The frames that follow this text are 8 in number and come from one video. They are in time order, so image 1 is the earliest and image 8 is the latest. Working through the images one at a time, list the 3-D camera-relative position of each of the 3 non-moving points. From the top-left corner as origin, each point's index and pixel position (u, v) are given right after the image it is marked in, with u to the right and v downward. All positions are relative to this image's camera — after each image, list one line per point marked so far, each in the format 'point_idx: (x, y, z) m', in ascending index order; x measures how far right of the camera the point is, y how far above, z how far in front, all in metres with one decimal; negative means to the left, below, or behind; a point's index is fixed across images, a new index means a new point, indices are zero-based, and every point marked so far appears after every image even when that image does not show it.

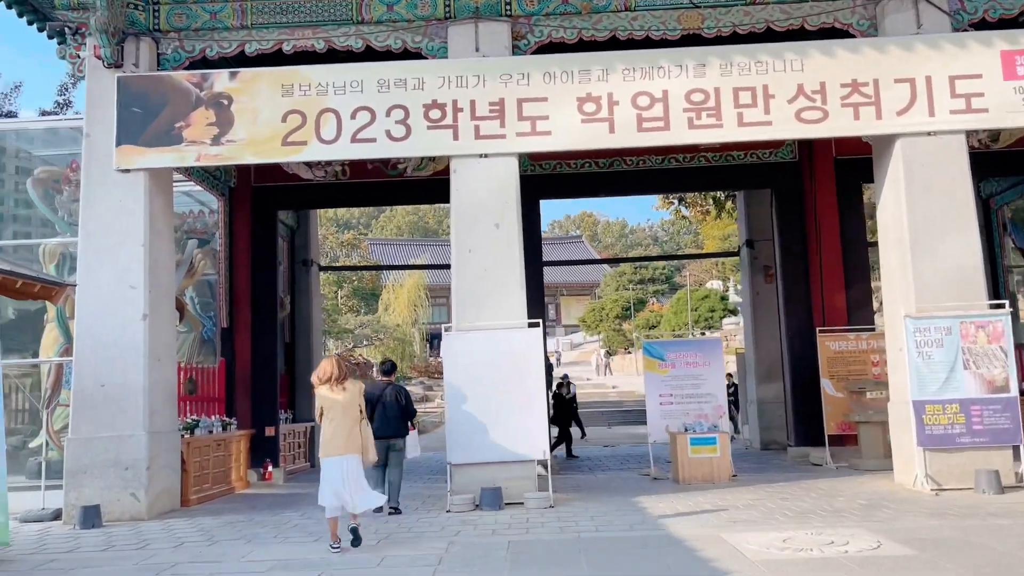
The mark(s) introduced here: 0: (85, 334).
0: (-4.1, -0.4, +8.1) m
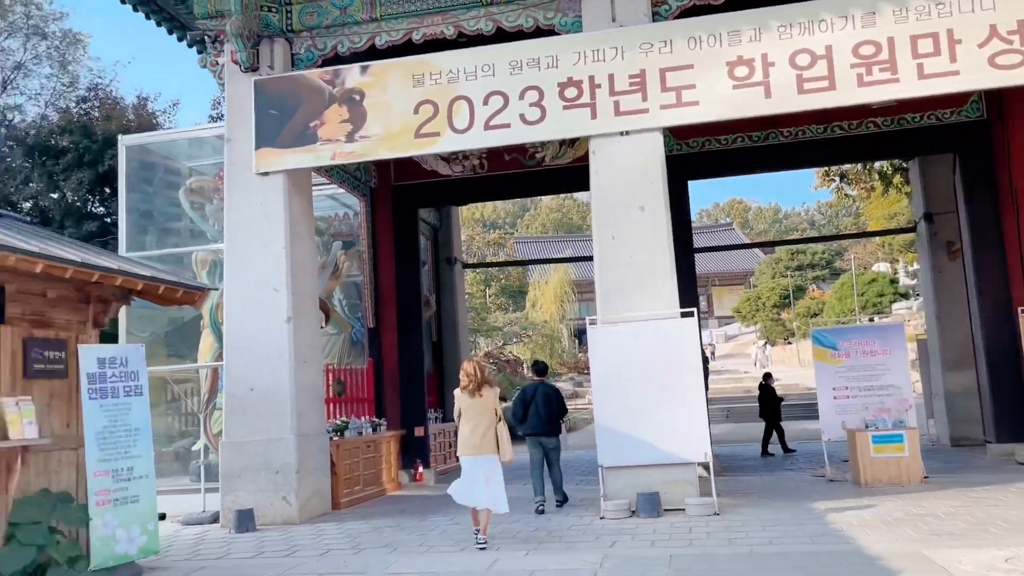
0: (-2.7, -0.5, +8.1) m
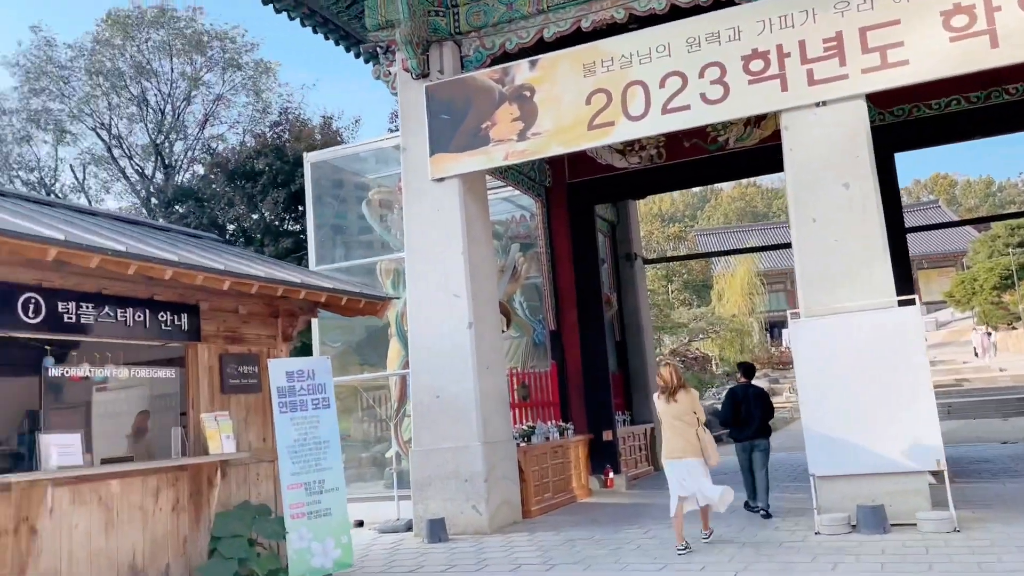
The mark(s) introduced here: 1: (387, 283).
0: (-0.9, -0.5, +8.1) m
1: (-1.4, +0.1, +9.7) m
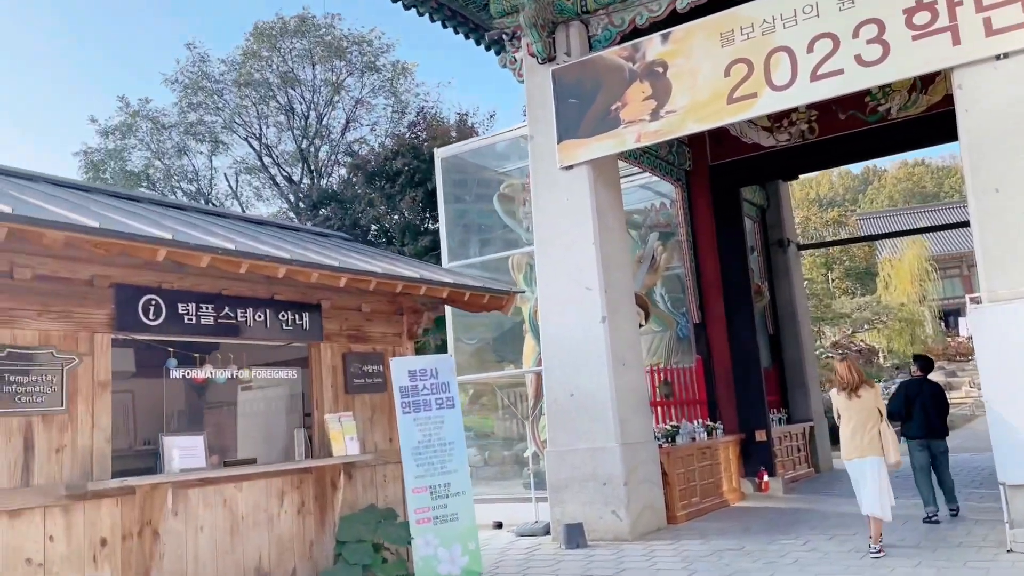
0: (+0.4, -0.5, +7.7) m
1: (+0.1, +0.1, +9.4) m
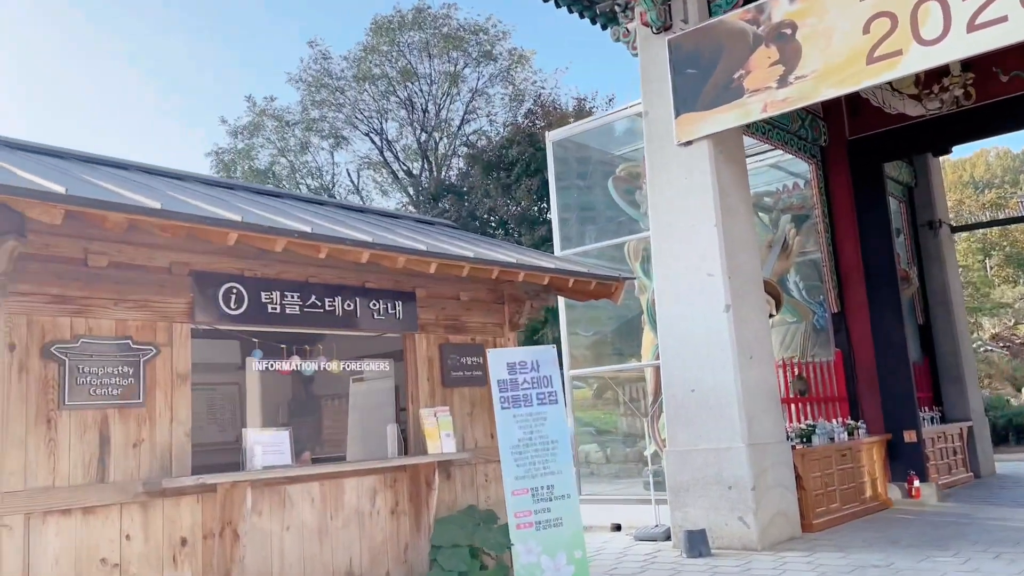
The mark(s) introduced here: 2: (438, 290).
0: (+1.3, -0.4, +7.2) m
1: (+1.3, +0.2, +8.9) m
2: (-0.5, 0.0, +5.2) m
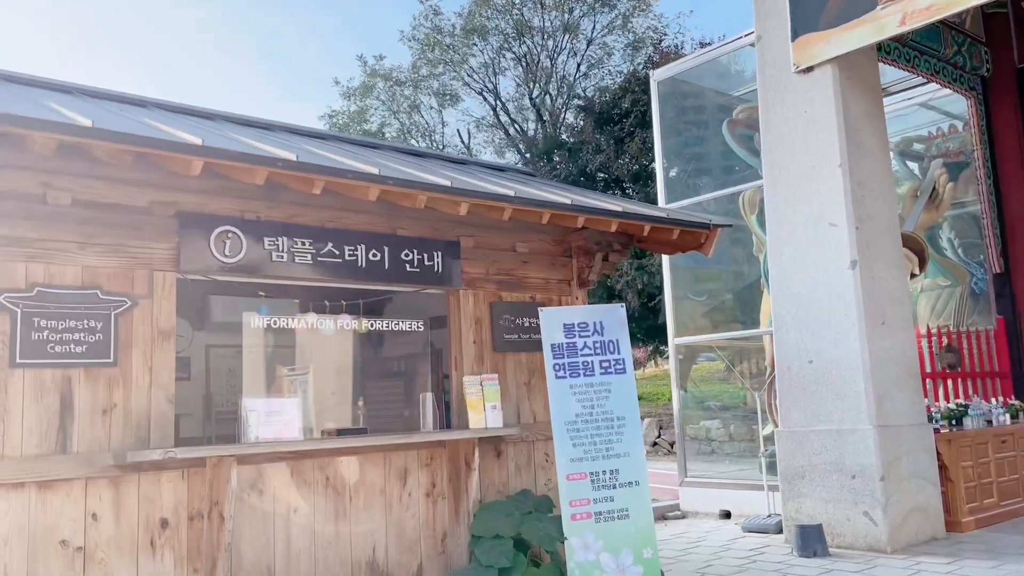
0: (+2.0, 0.0, +6.1) m
1: (+2.3, +0.6, +7.8) m
2: (-0.1, +0.3, +4.5) m
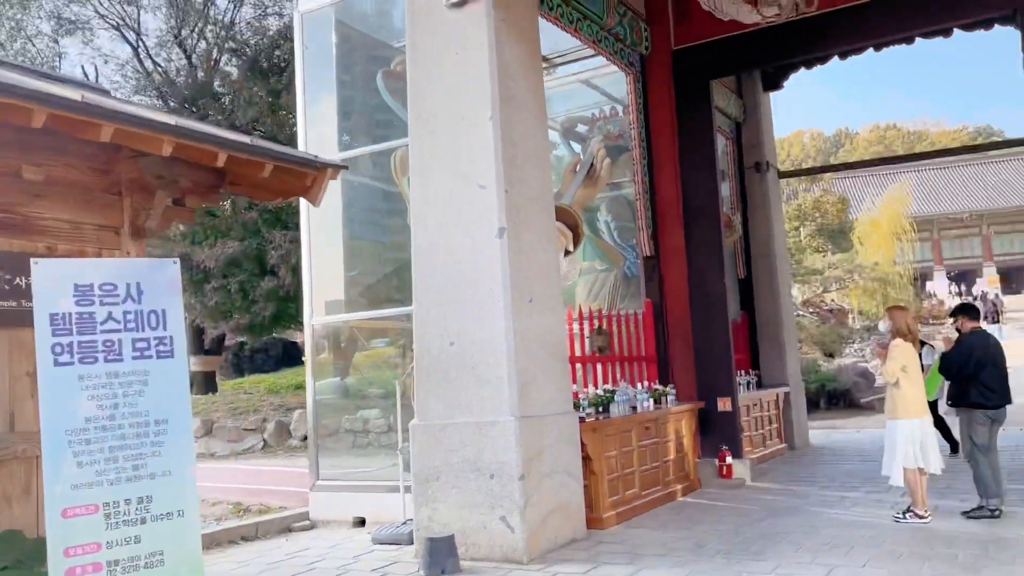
0: (-0.5, +0.1, +5.2) m
1: (-0.8, +0.9, +6.9) m
2: (-1.9, +0.5, +3.0) m
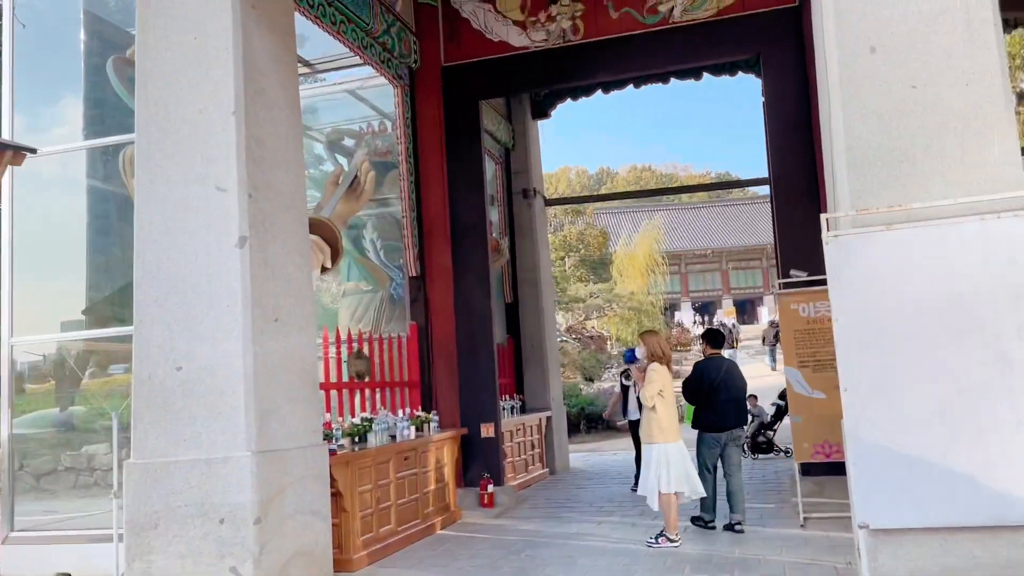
0: (-1.9, +0.1, +4.5) m
1: (-2.6, +0.7, +6.1) m
2: (-2.7, +0.5, +2.0) m
